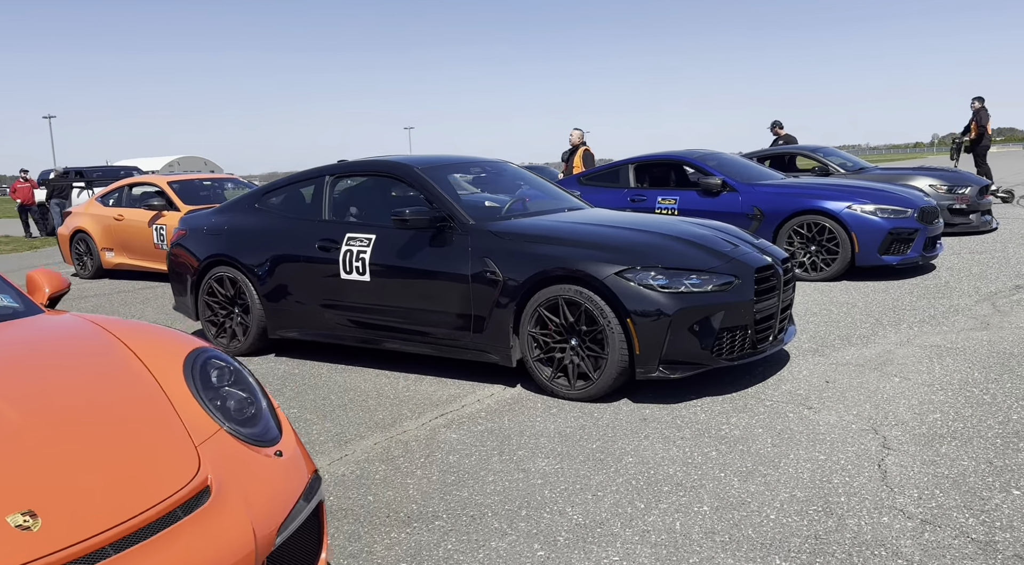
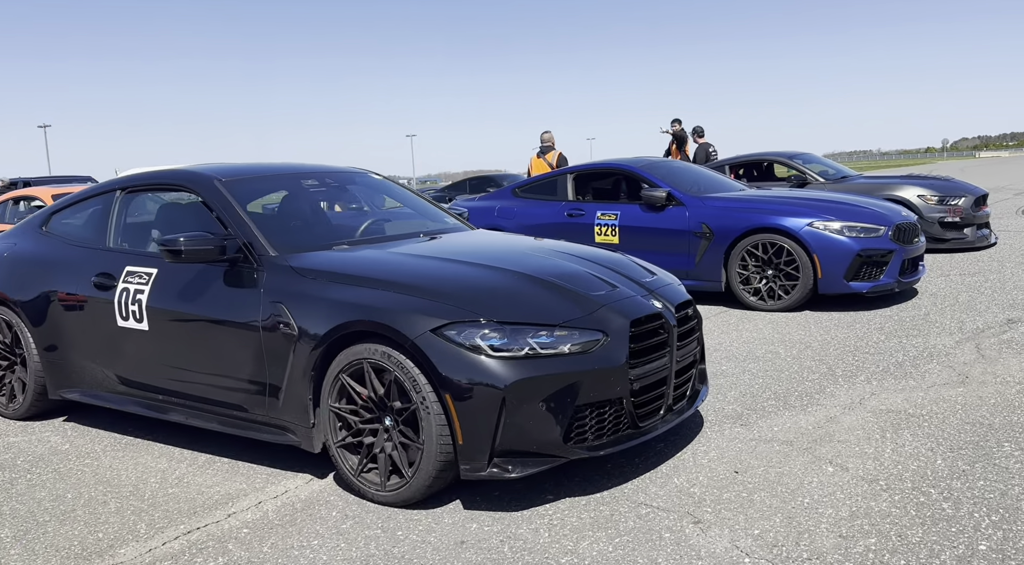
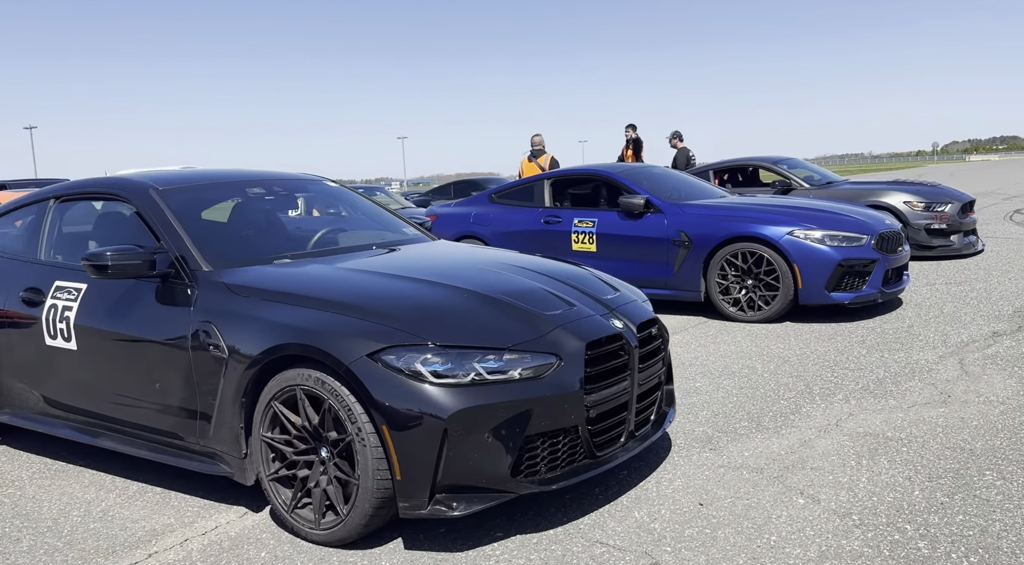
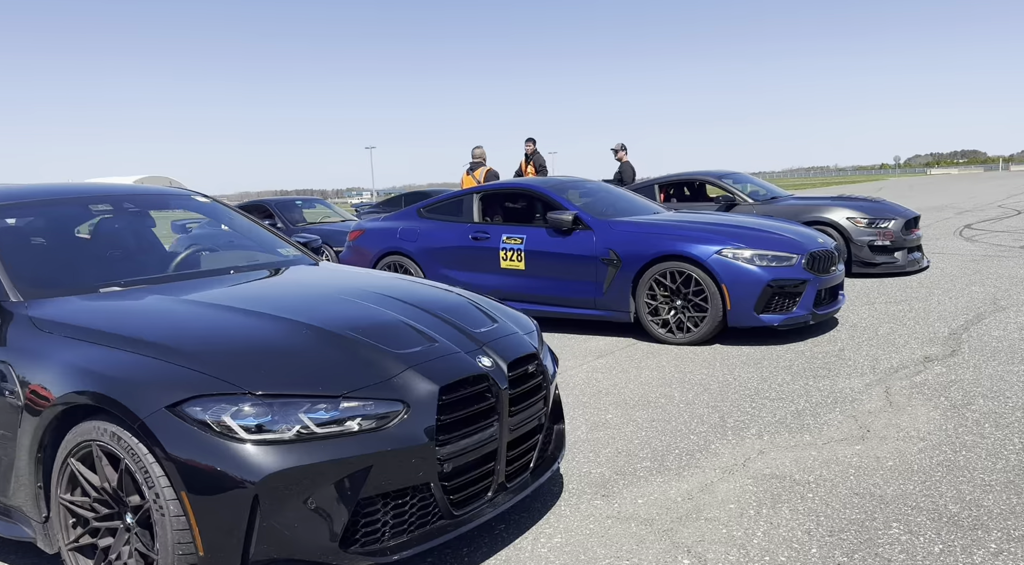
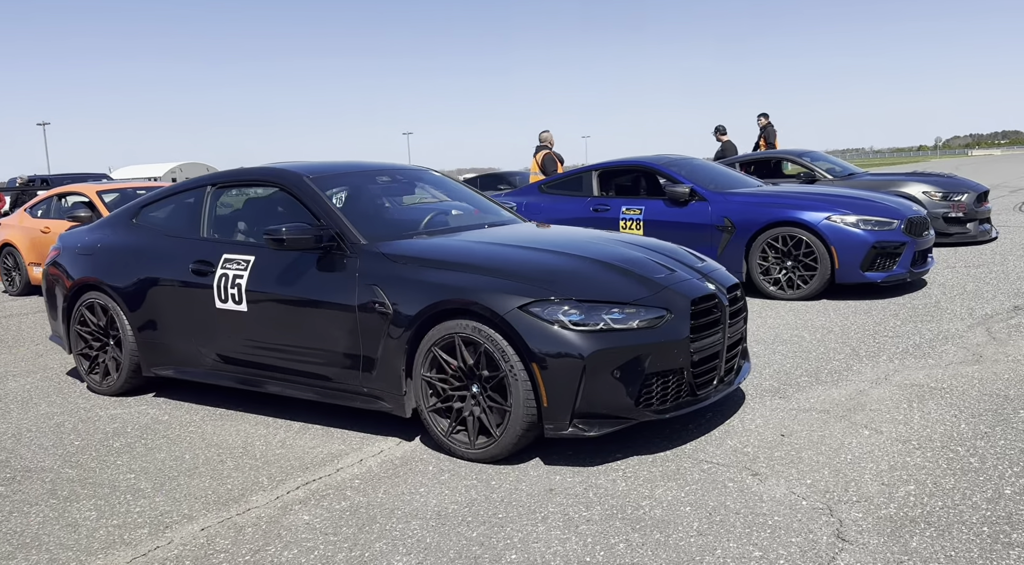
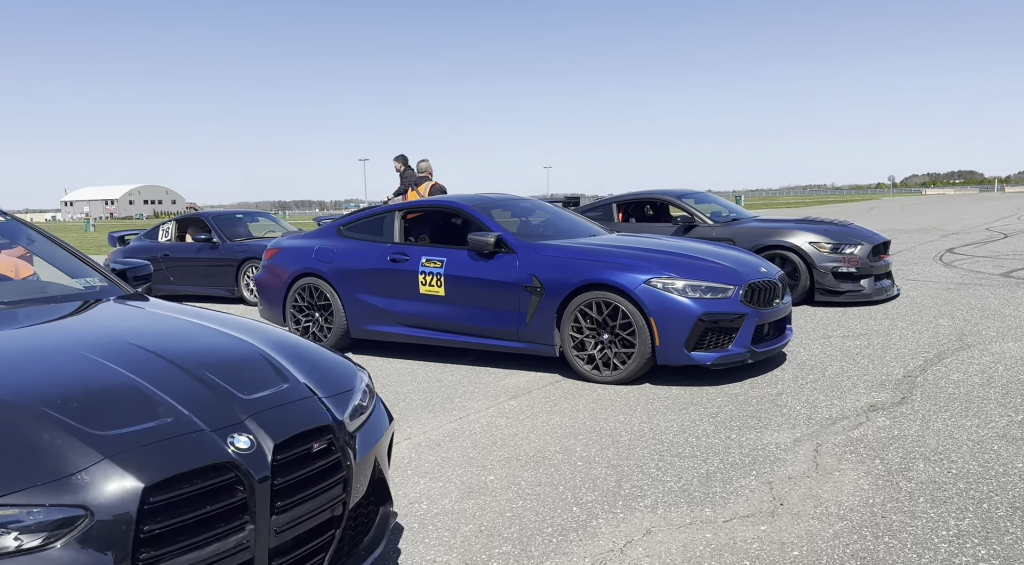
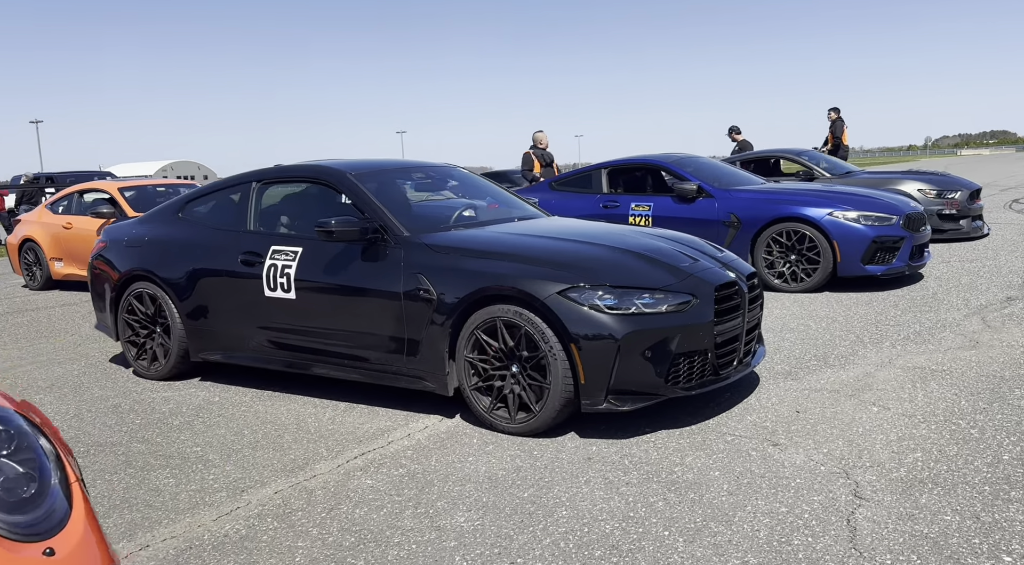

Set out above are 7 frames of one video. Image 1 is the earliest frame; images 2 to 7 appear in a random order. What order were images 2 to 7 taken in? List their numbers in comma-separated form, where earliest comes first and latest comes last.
7, 5, 2, 3, 4, 6
